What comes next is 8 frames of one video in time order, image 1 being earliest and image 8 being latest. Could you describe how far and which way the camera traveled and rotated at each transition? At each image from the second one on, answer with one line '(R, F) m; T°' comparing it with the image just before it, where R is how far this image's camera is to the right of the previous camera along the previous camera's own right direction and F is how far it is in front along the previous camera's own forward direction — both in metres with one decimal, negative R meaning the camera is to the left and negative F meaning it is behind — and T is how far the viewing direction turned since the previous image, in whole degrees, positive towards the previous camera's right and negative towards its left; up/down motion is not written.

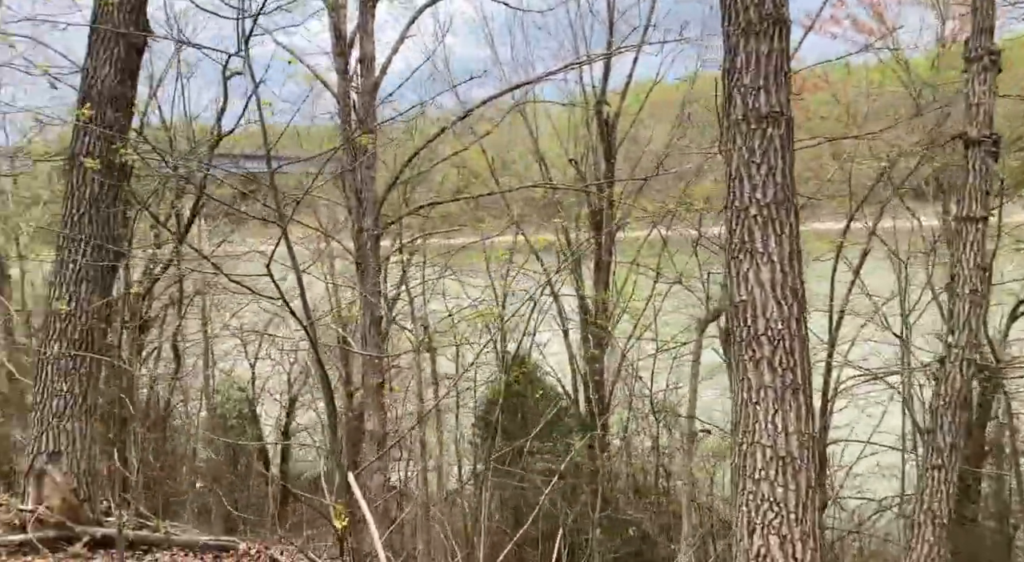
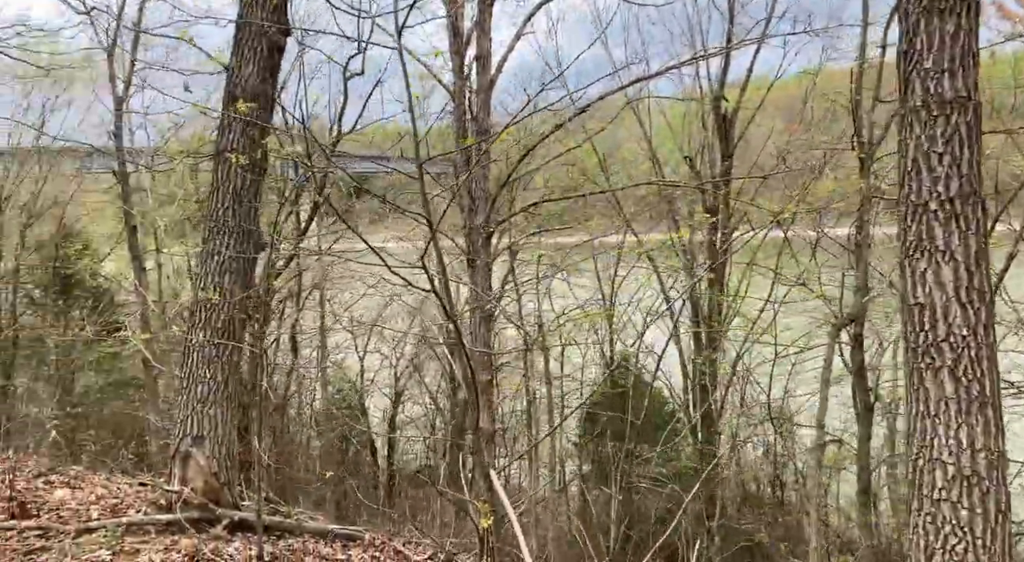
(-0.1, +0.1) m; -7°
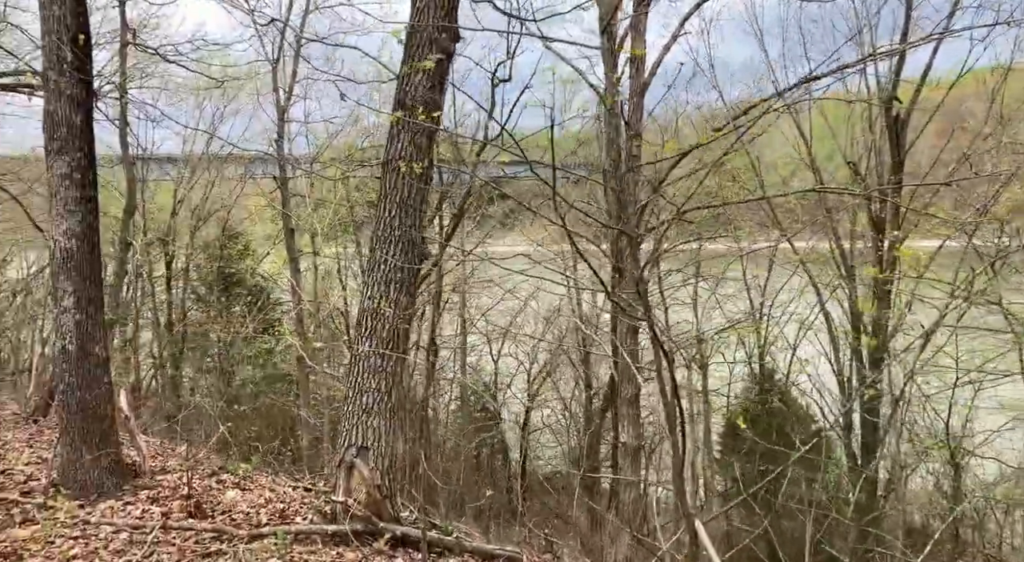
(-0.2, +0.2) m; -9°
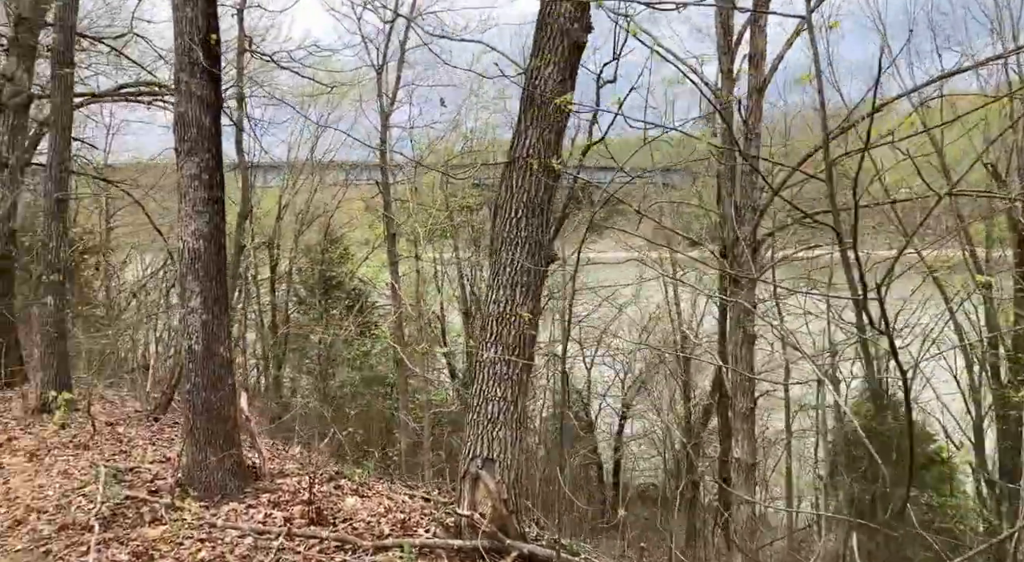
(-0.2, +0.2) m; -6°
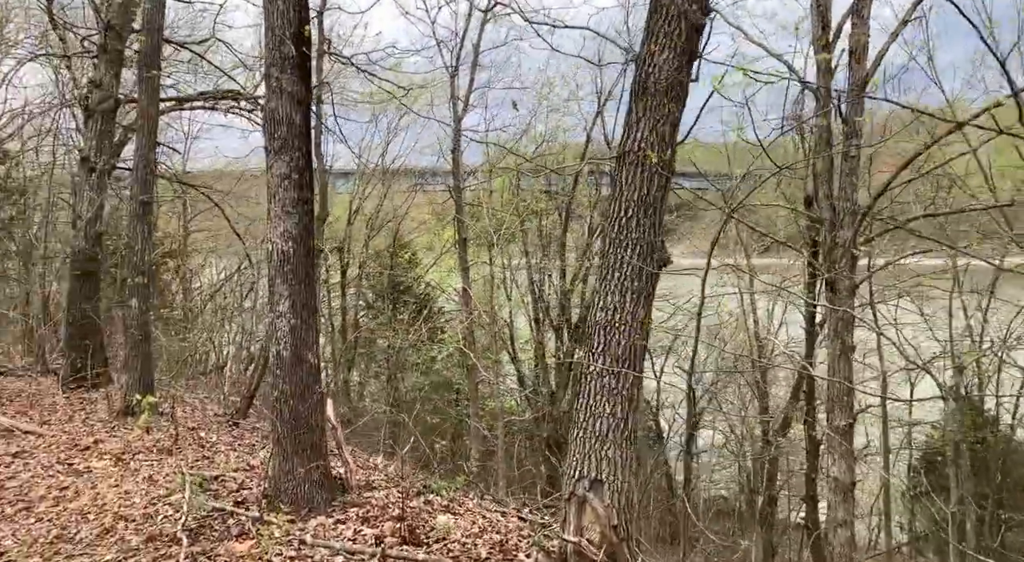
(-0.2, +0.2) m; -4°
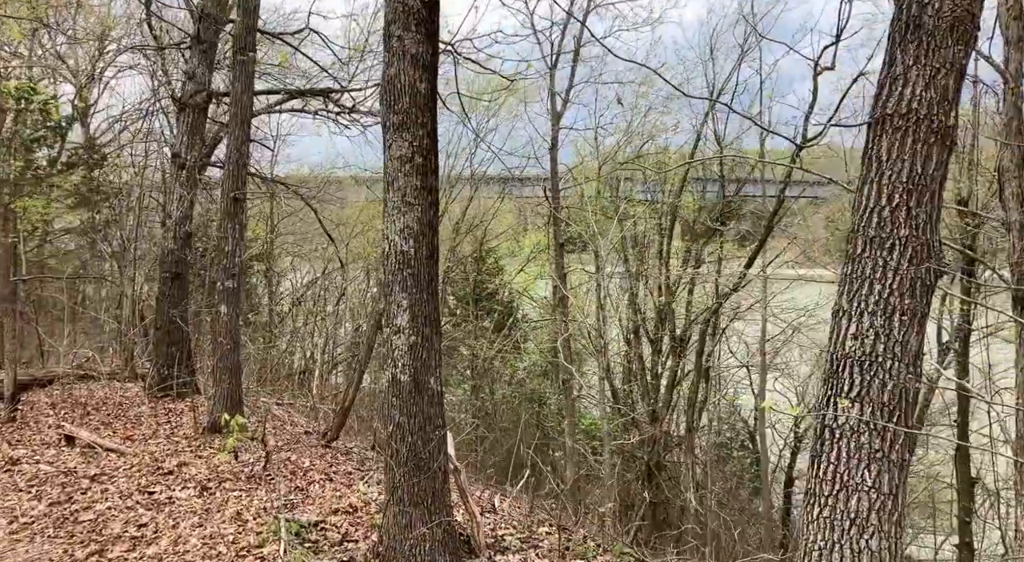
(-0.4, +0.8) m; -5°
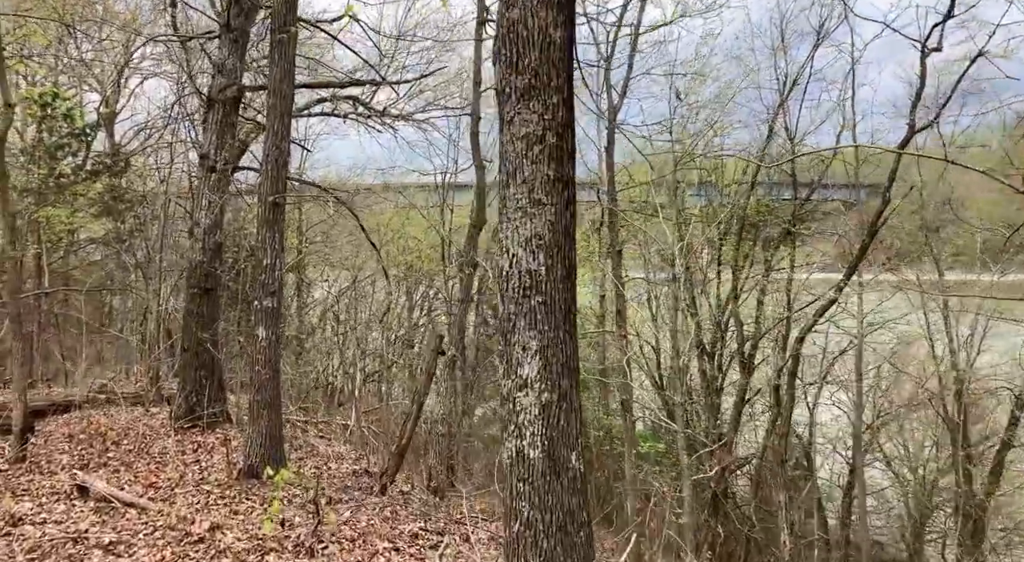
(-0.4, +0.9) m; -2°
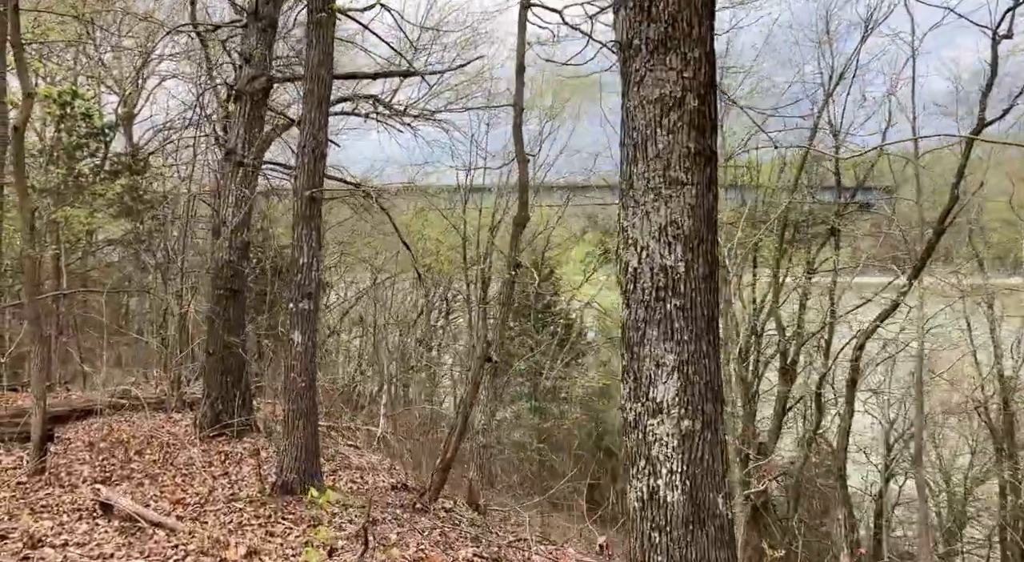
(-0.2, +0.4) m; -1°
